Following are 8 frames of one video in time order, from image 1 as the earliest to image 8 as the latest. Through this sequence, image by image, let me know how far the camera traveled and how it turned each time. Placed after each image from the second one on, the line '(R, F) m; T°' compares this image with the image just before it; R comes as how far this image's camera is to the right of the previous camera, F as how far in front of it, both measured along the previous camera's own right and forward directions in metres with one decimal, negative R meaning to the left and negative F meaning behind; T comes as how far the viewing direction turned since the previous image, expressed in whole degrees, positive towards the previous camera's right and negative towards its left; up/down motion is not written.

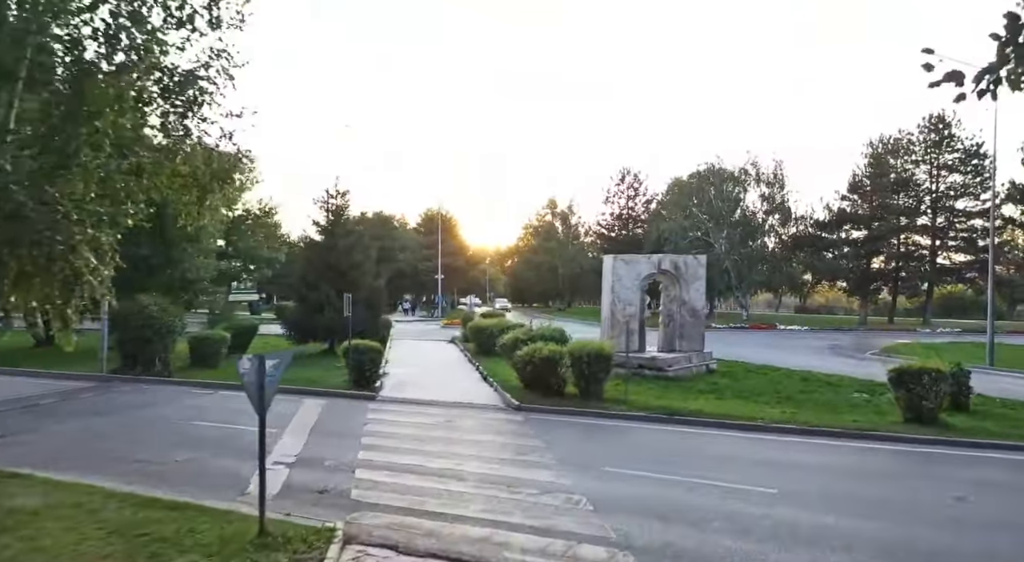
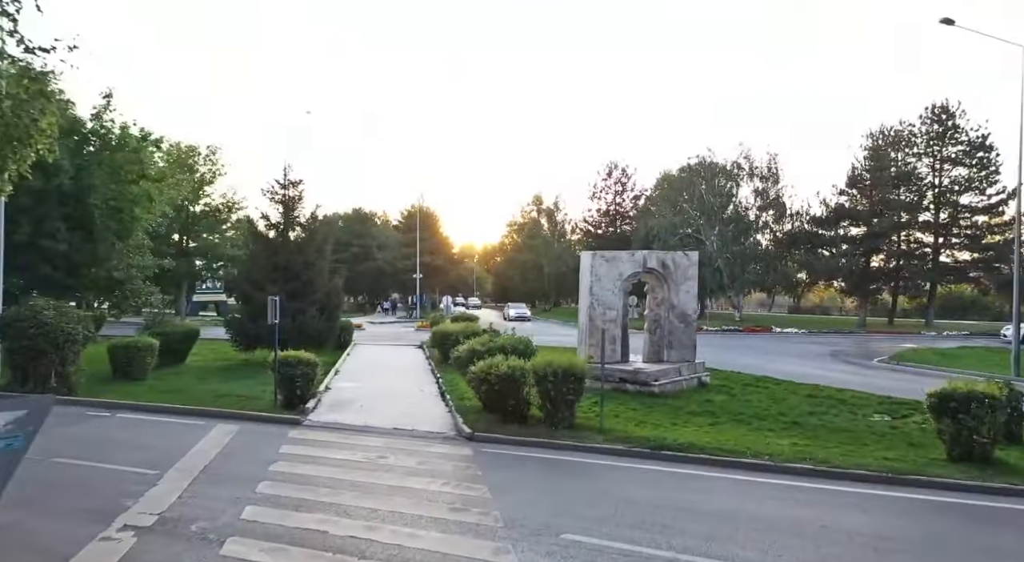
(+0.6, +2.4) m; +1°
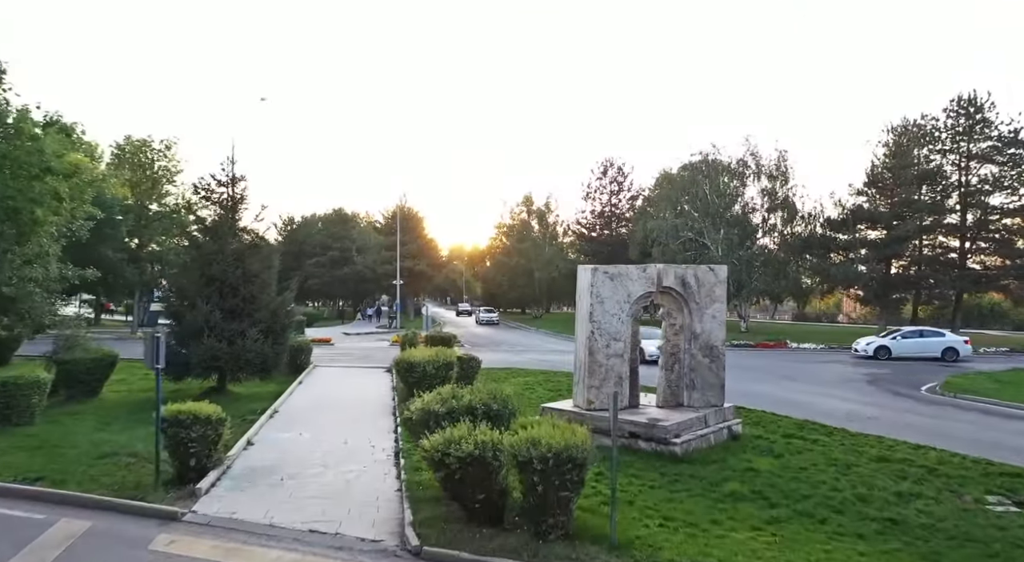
(+0.2, +3.5) m; +1°
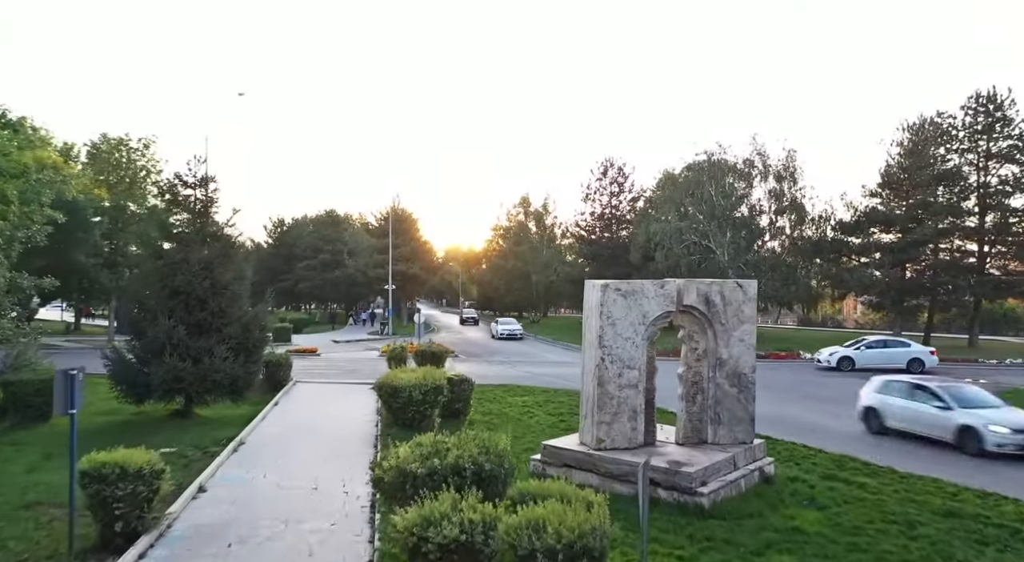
(0.0, +1.7) m; 0°
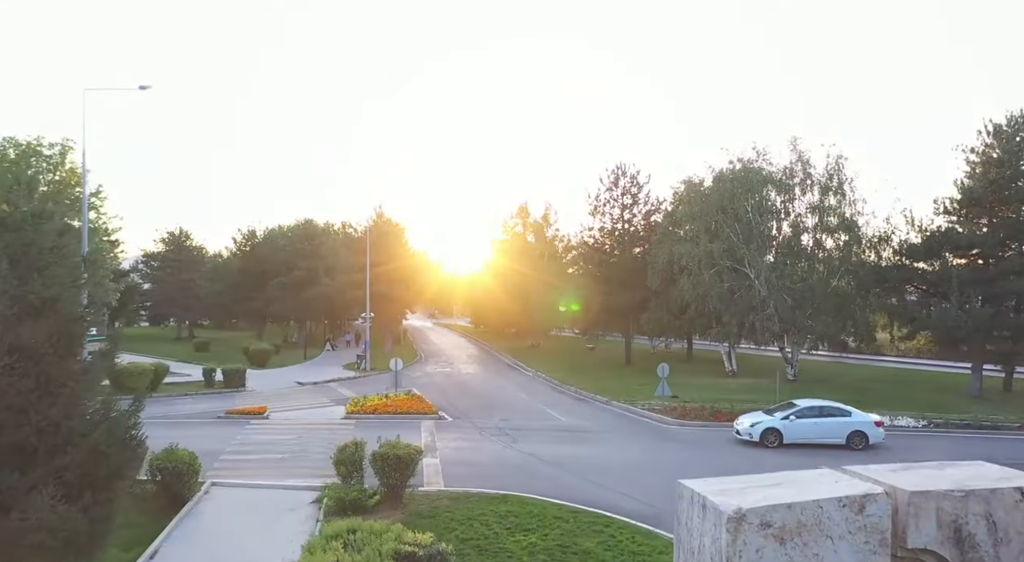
(-0.1, +6.0) m; 0°
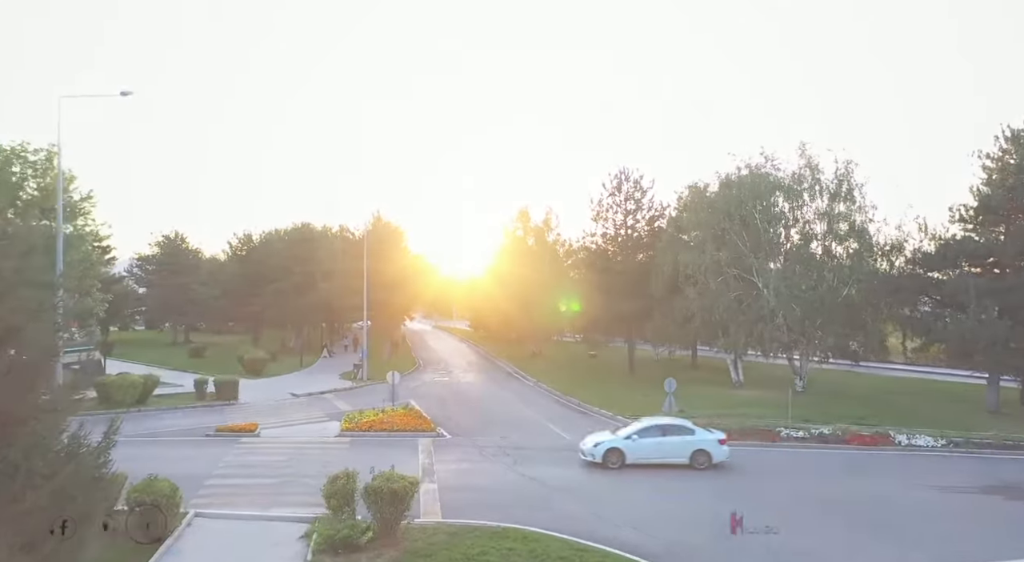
(0.0, +0.9) m; 0°
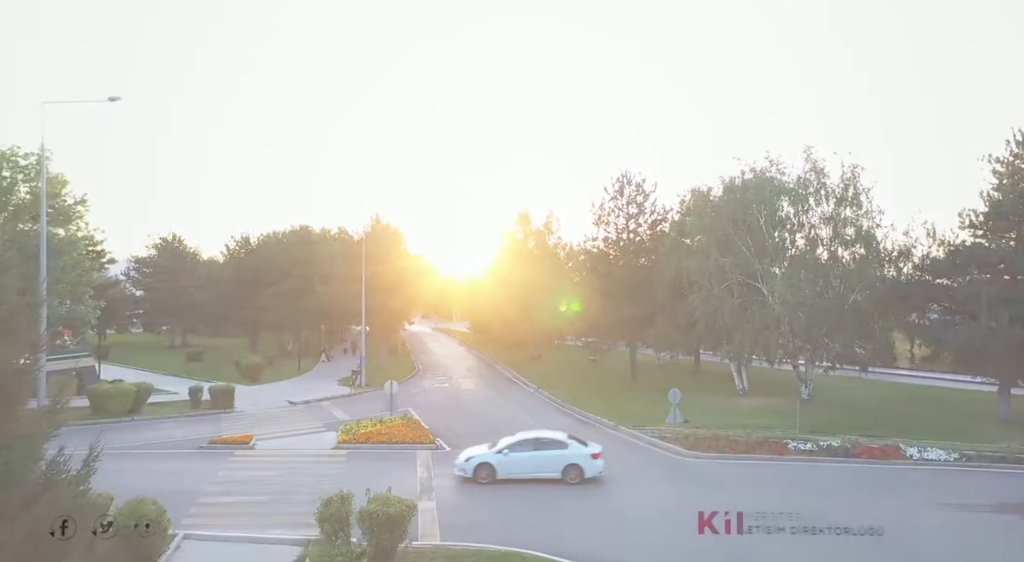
(0.0, +0.5) m; 0°
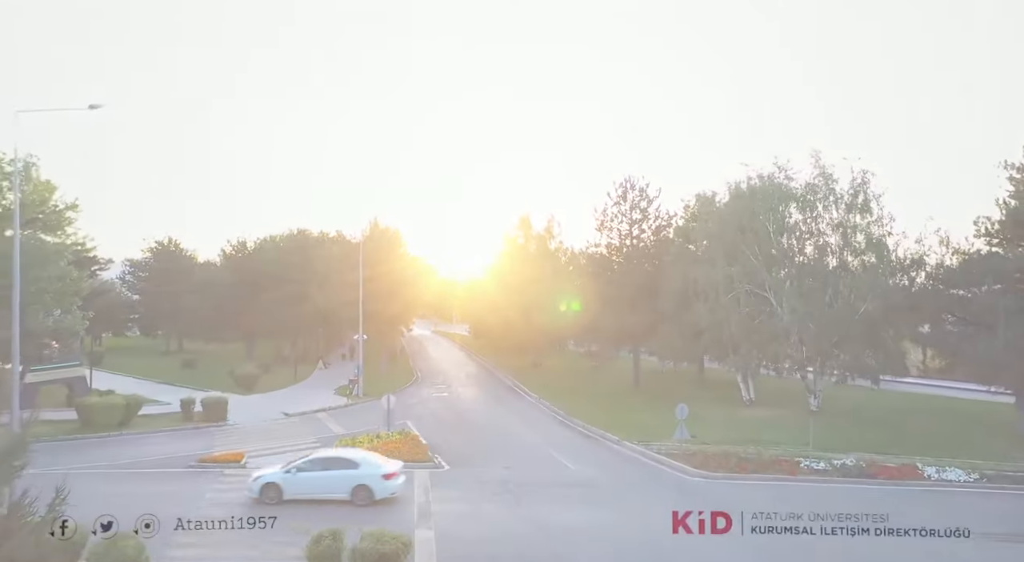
(0.0, +0.8) m; 0°
